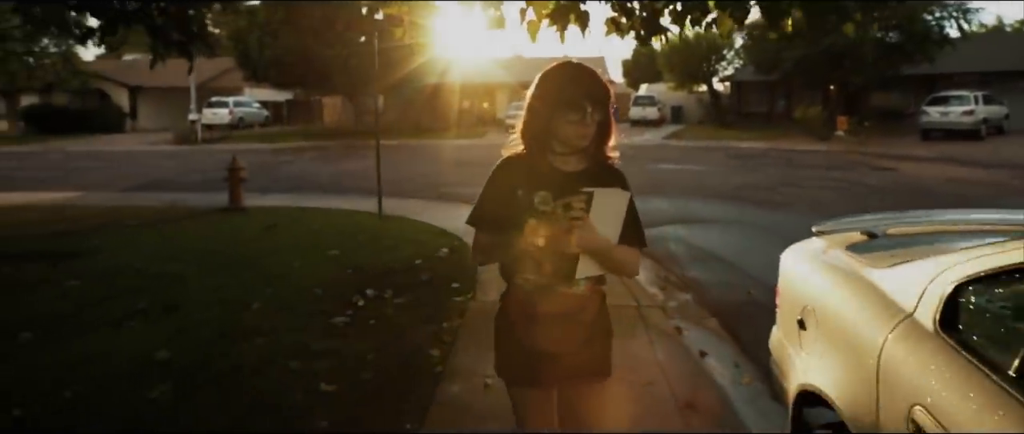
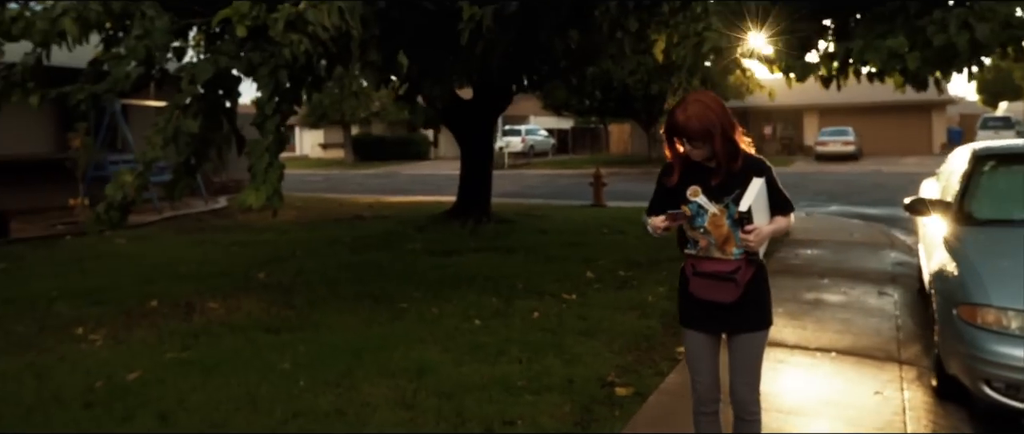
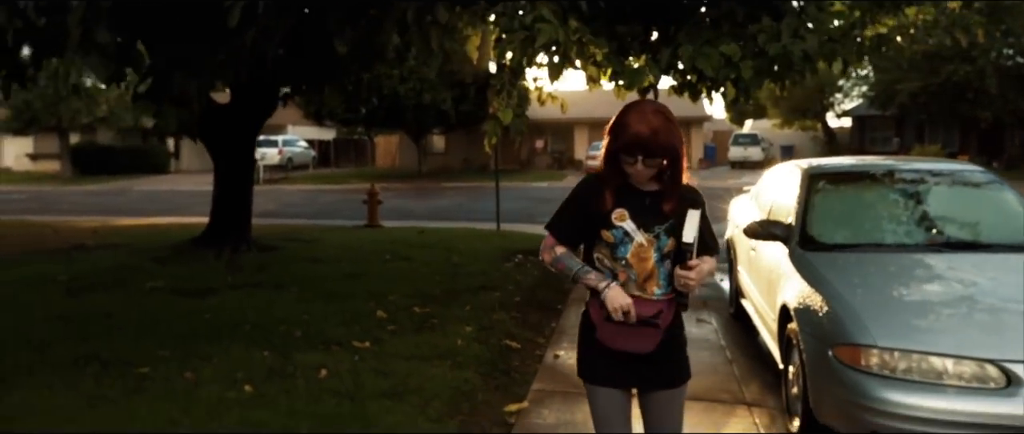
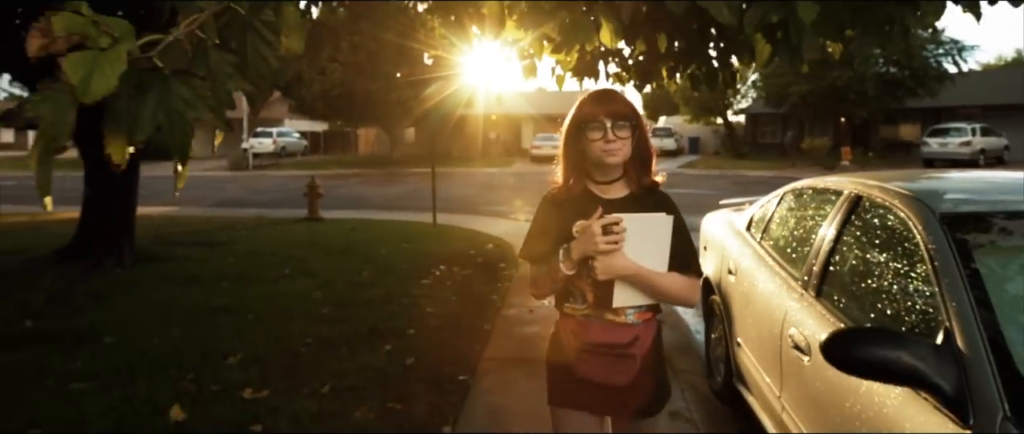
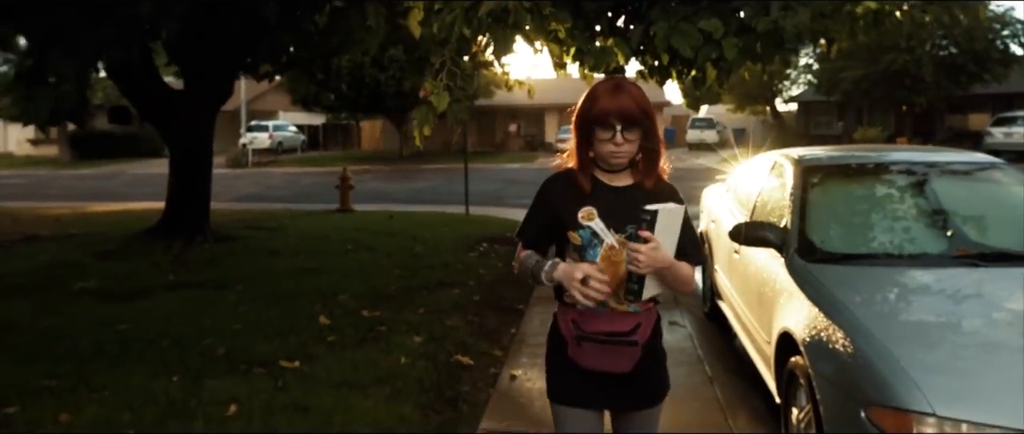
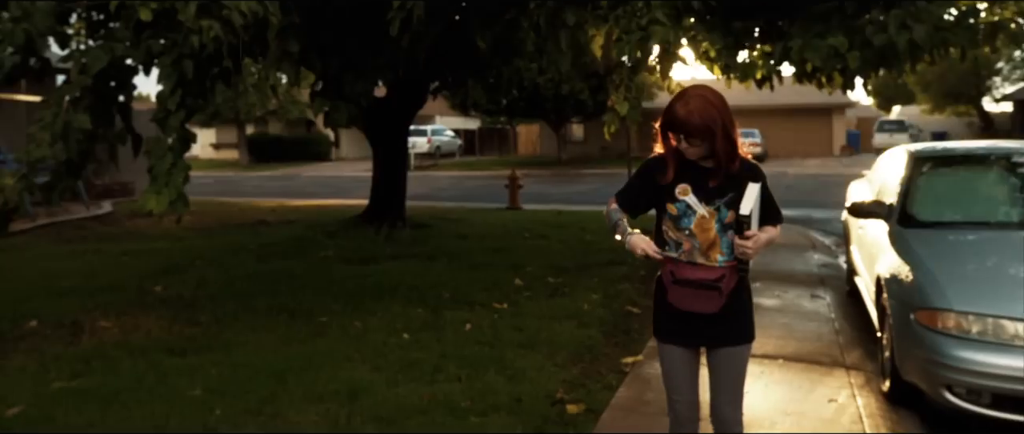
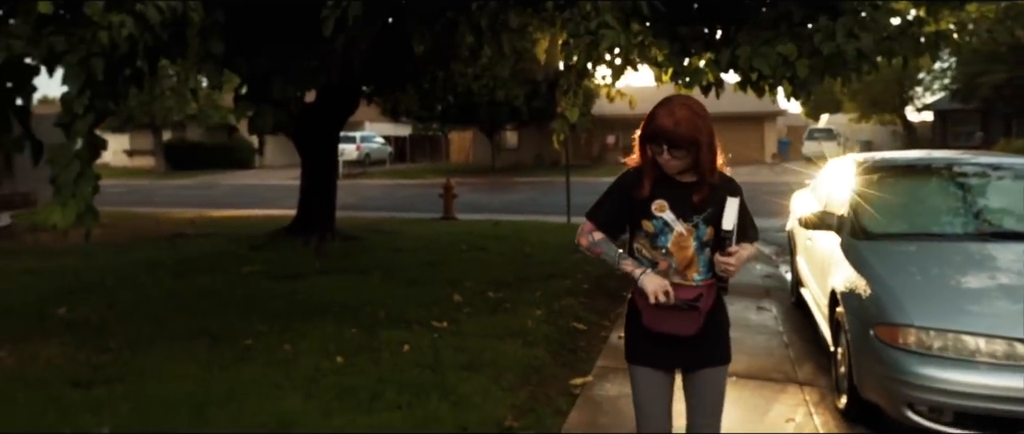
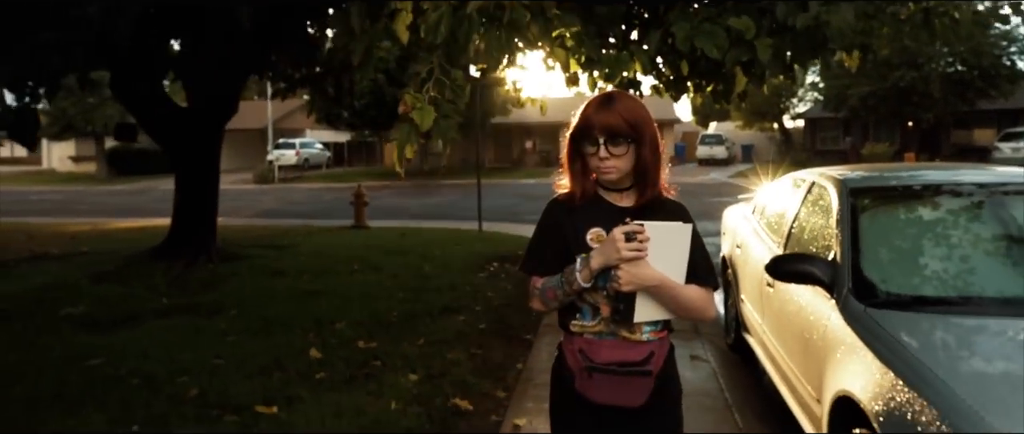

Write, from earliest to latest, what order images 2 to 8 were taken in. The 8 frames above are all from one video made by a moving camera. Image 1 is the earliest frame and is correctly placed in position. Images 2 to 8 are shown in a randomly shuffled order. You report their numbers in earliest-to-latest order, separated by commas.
4, 8, 5, 3, 7, 6, 2
